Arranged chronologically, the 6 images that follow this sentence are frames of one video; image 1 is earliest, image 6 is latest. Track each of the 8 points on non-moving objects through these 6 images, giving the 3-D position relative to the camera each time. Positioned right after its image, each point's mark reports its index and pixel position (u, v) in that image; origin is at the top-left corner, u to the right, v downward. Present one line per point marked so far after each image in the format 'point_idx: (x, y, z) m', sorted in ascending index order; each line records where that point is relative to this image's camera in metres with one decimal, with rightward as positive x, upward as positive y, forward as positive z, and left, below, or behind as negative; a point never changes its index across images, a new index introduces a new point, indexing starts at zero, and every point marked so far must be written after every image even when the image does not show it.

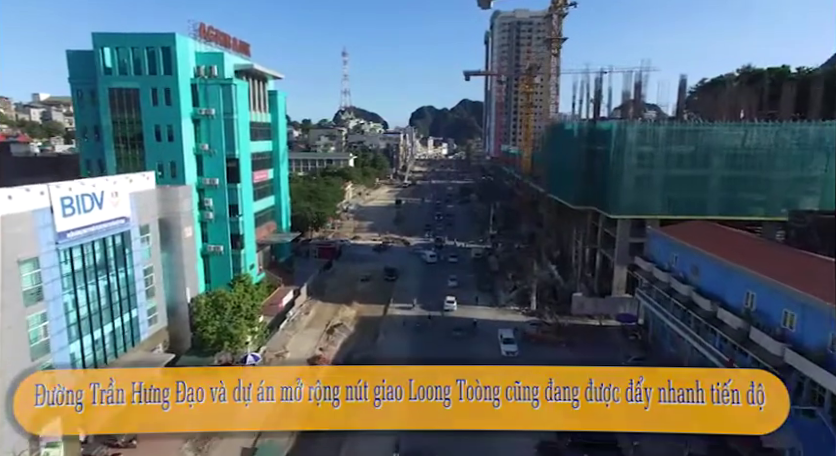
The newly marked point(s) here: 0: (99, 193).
0: (-10.7, +1.2, +18.6) m
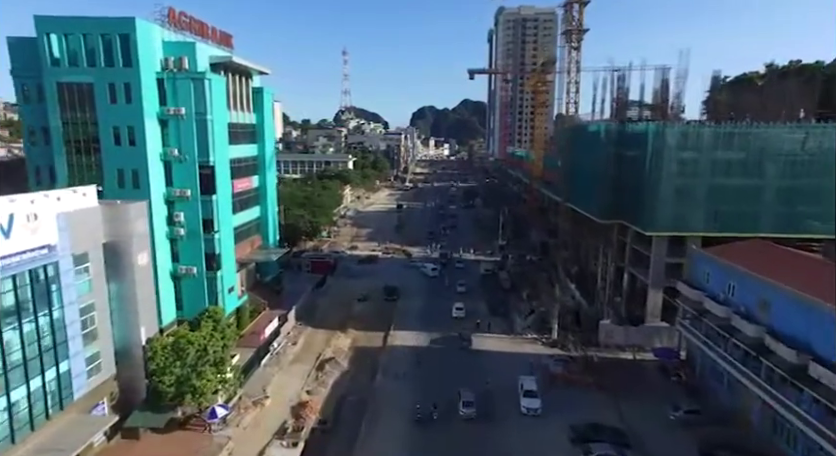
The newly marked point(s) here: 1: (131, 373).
0: (-10.4, +0.3, +14.2) m
1: (-9.8, -5.0, +19.2) m
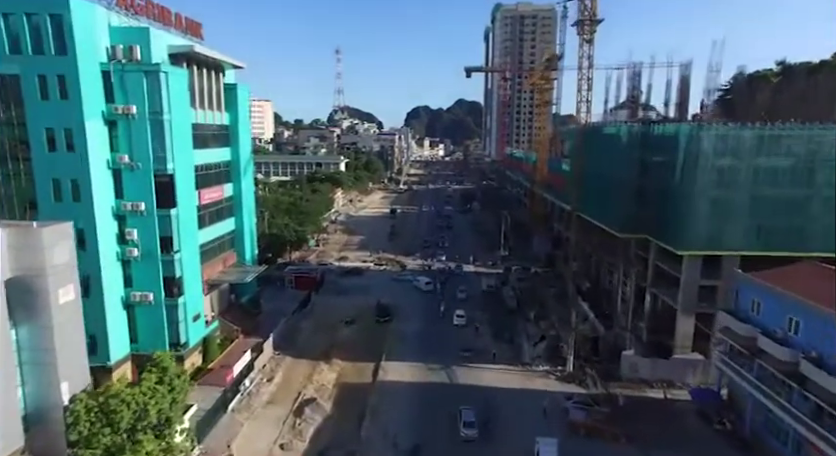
0: (-10.5, -0.5, +10.1) m
1: (-9.9, -5.8, +15.1) m
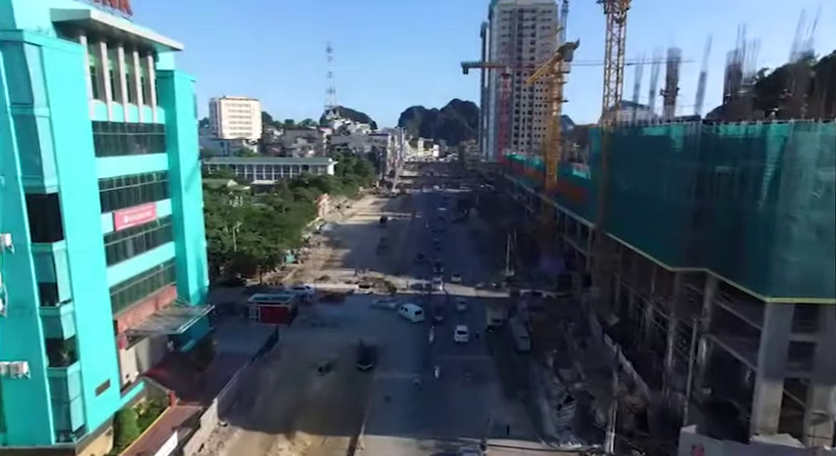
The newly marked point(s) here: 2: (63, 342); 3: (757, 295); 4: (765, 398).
0: (-10.7, -1.7, +3.4) m
1: (-10.2, -7.0, +8.3) m
2: (-10.5, -3.3, +16.5) m
3: (+11.1, -2.1, +18.4) m
4: (+11.5, -5.7, +18.5) m
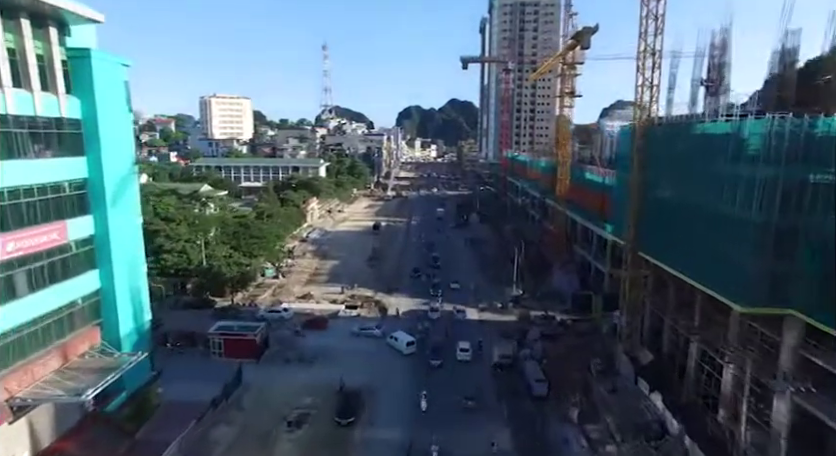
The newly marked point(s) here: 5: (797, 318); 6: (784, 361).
0: (-10.9, -2.5, -2.0) m
1: (-10.4, -7.8, +3.0) m
2: (-10.7, -4.1, +11.1) m
3: (+10.9, -2.9, +13.1) m
4: (+11.2, -6.5, +13.2) m
5: (+10.9, -2.5, +16.3) m
6: (+11.1, -4.1, +16.7) m
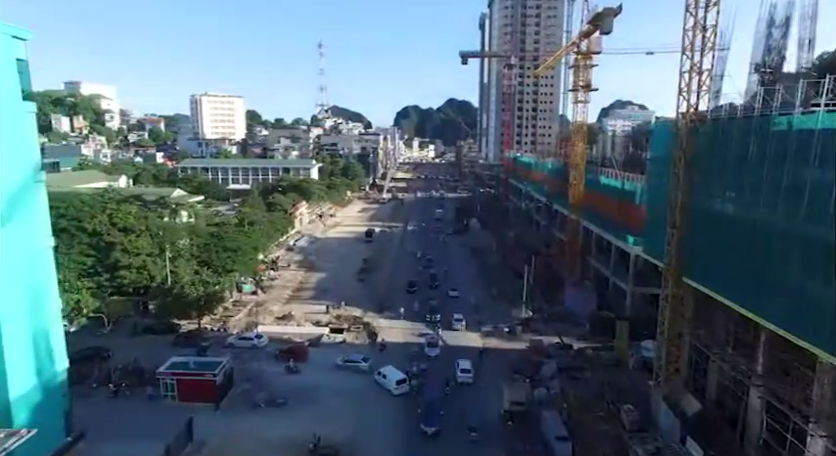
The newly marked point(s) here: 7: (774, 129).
0: (-11.1, -3.2, -6.9) m
1: (-10.6, -8.5, -1.9) m
2: (-11.0, -4.9, +6.3) m
3: (+10.6, -3.6, +8.3) m
4: (+11.0, -7.2, +8.4) m
5: (+10.7, -3.2, +11.5) m
6: (+10.9, -4.8, +11.9) m
7: (+9.7, +2.8, +15.4) m
